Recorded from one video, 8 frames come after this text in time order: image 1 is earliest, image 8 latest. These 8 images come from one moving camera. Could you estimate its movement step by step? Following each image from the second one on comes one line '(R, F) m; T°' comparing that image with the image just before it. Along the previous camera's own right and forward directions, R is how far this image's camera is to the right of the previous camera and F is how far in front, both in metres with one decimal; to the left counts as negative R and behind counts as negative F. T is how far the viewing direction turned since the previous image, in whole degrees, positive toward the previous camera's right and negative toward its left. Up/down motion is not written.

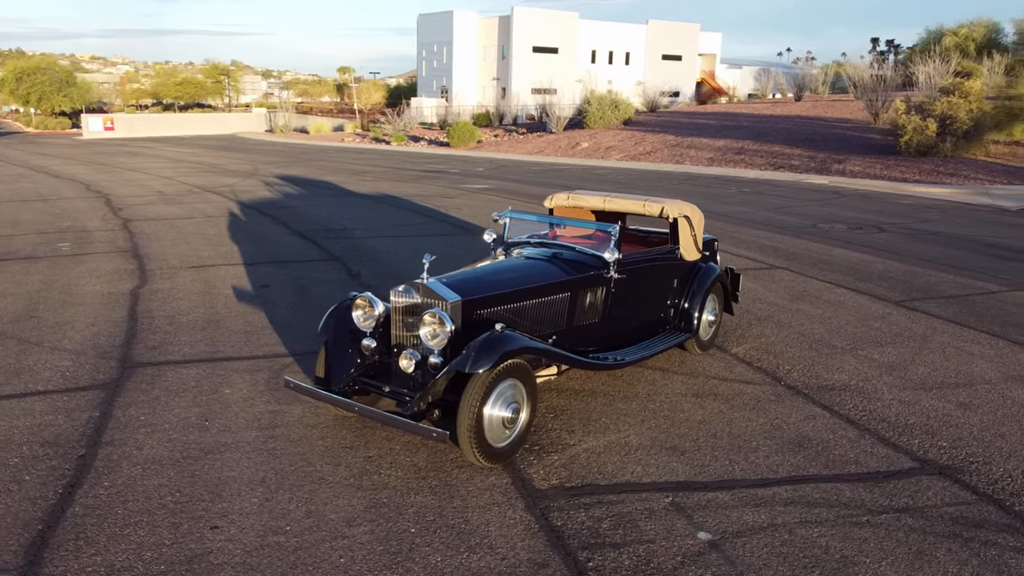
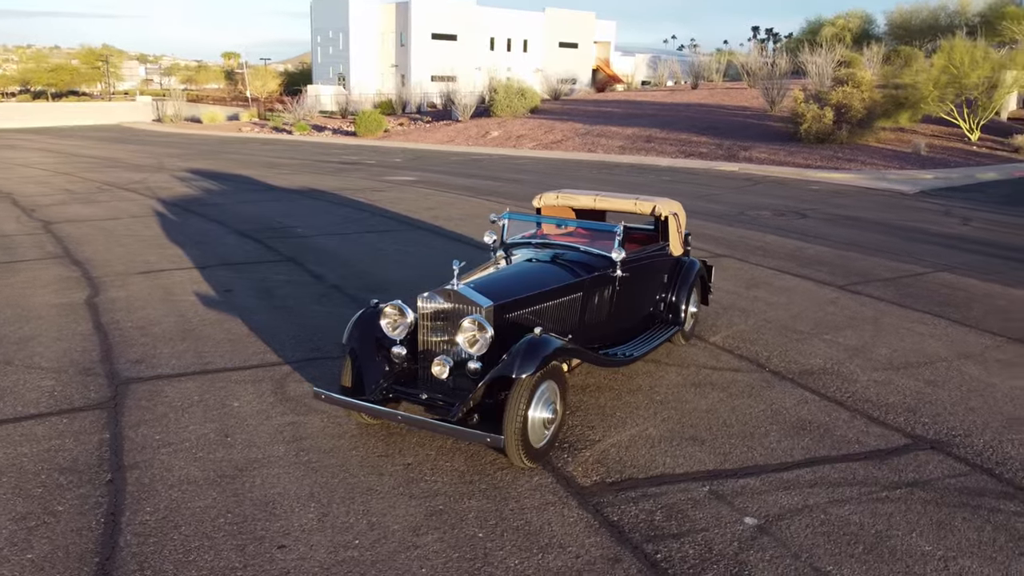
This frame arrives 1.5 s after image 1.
(-0.8, -0.1) m; +7°
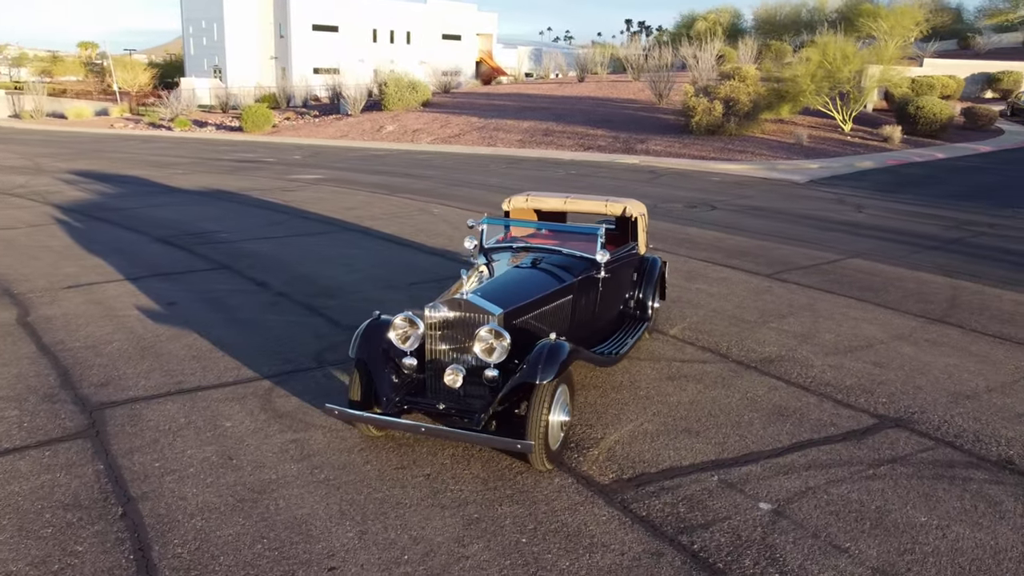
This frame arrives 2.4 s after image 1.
(-0.8, 0.0) m; +8°
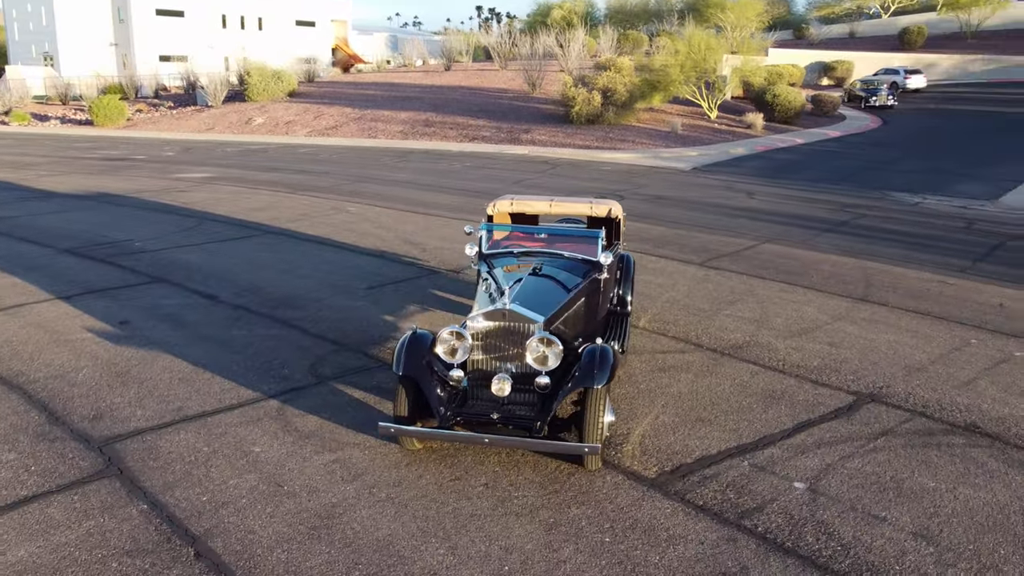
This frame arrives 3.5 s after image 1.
(-1.2, 0.0) m; +10°
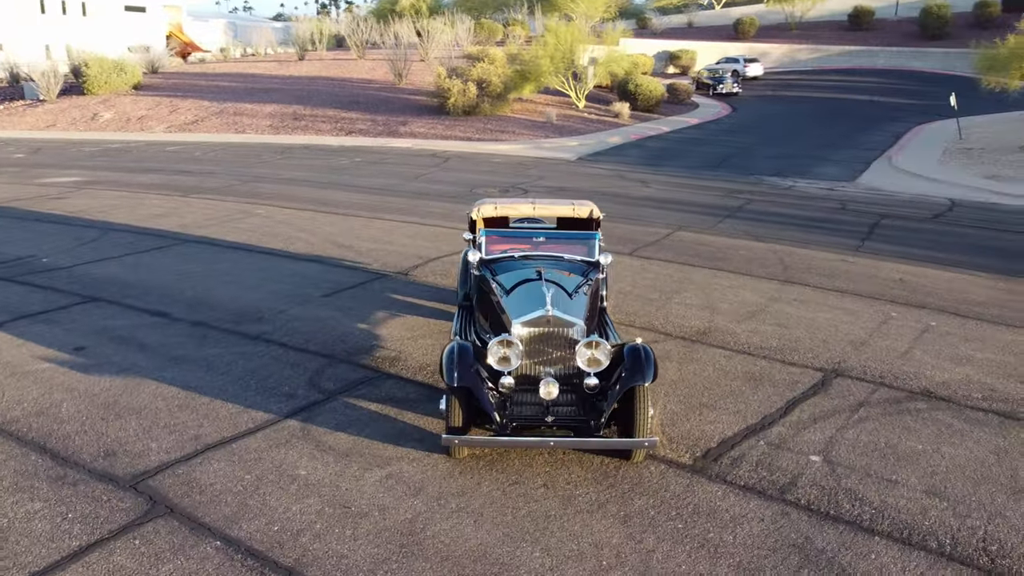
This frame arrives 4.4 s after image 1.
(-1.3, -0.1) m; +11°
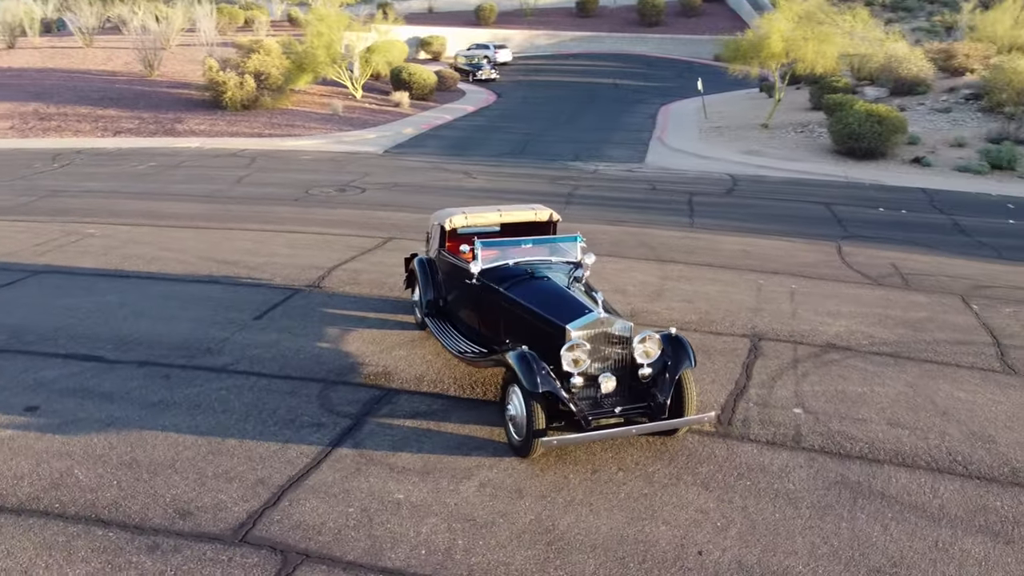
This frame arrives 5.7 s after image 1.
(-2.2, -0.1) m; +18°
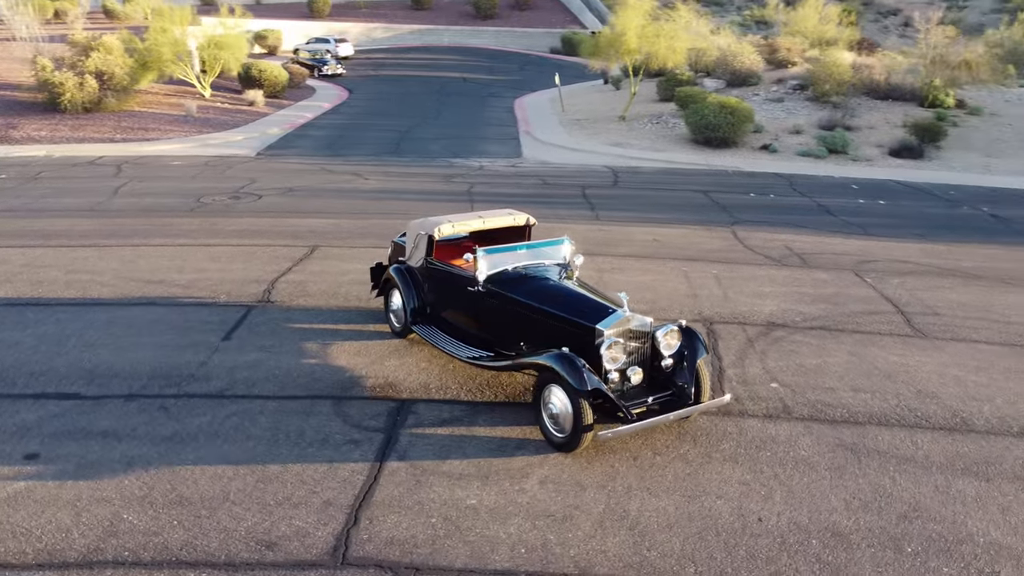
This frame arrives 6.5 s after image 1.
(-1.5, -0.1) m; +12°
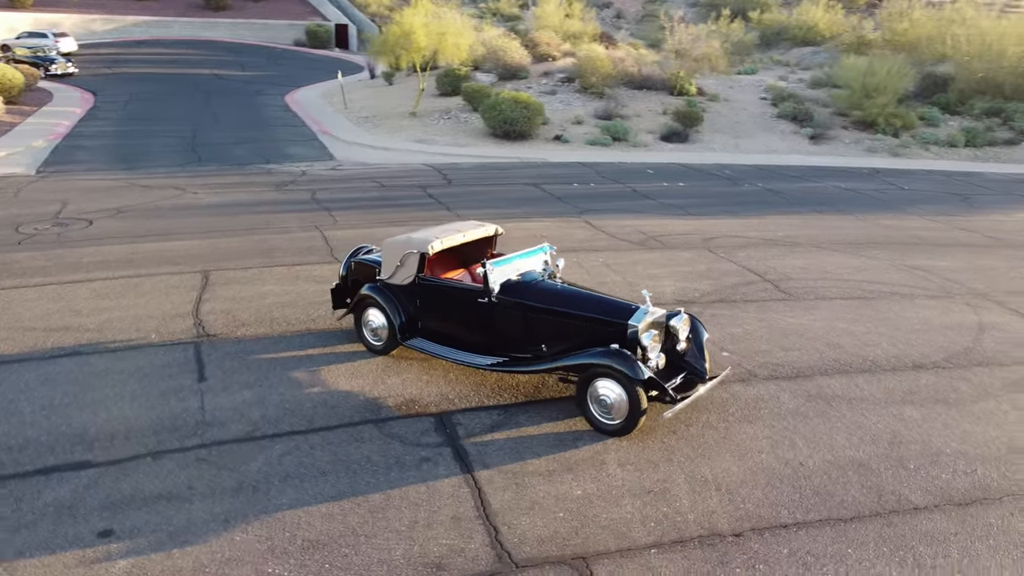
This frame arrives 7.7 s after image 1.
(-2.6, -0.1) m; +19°
